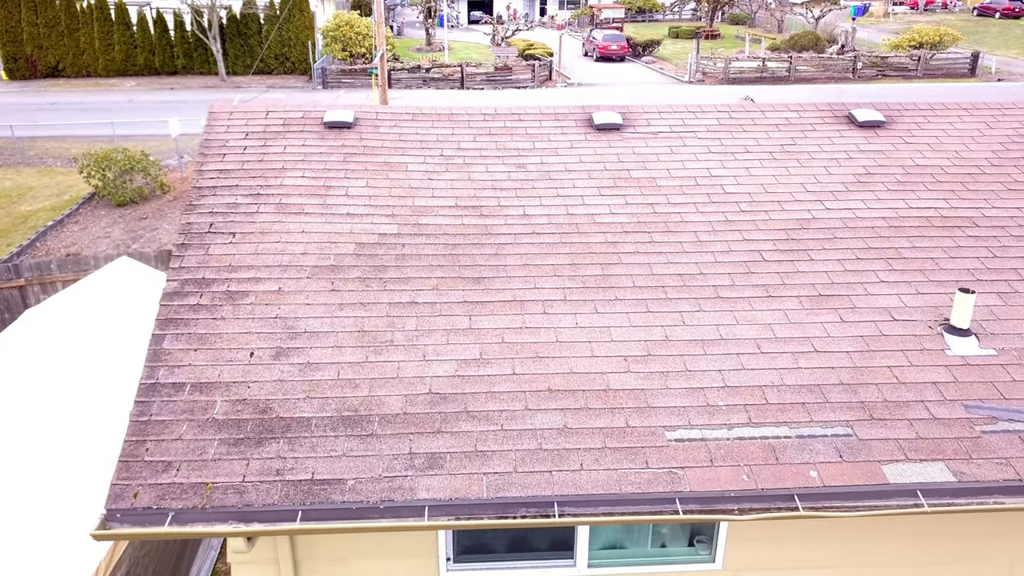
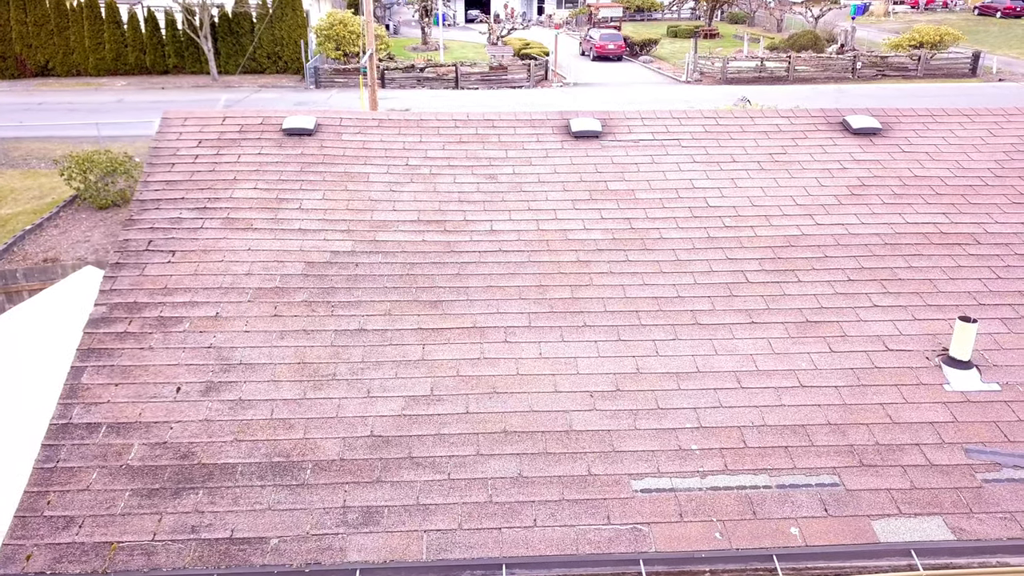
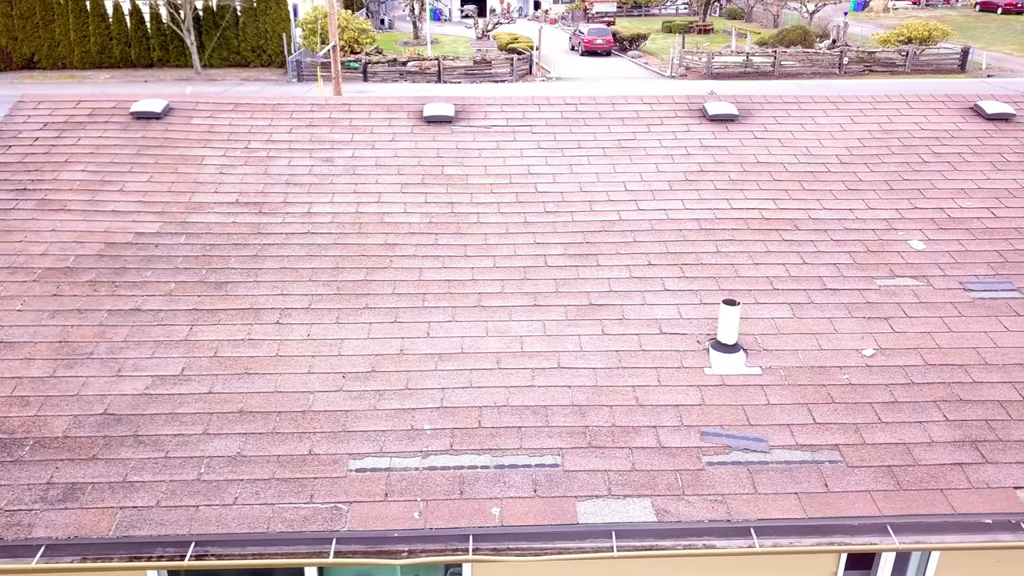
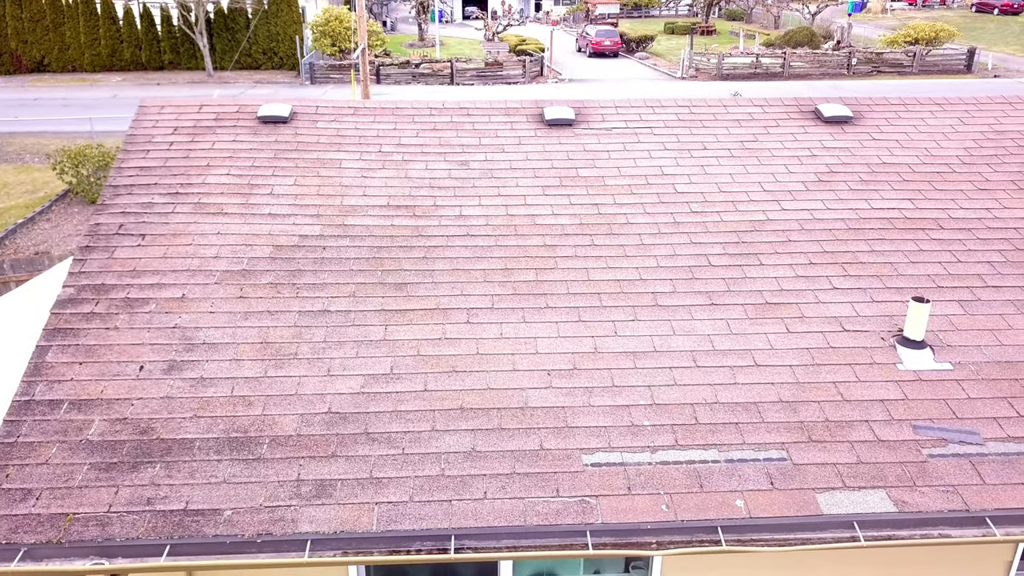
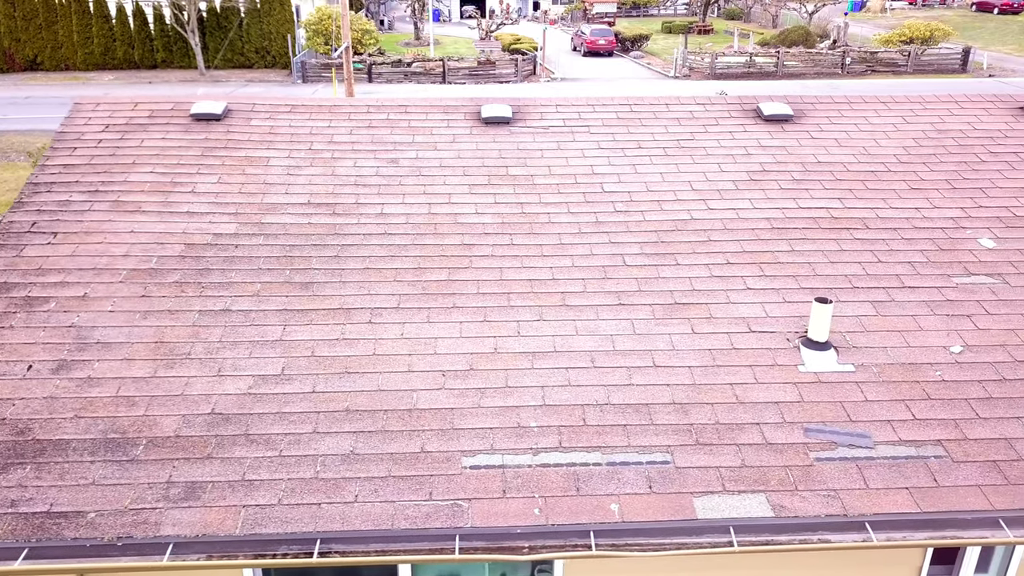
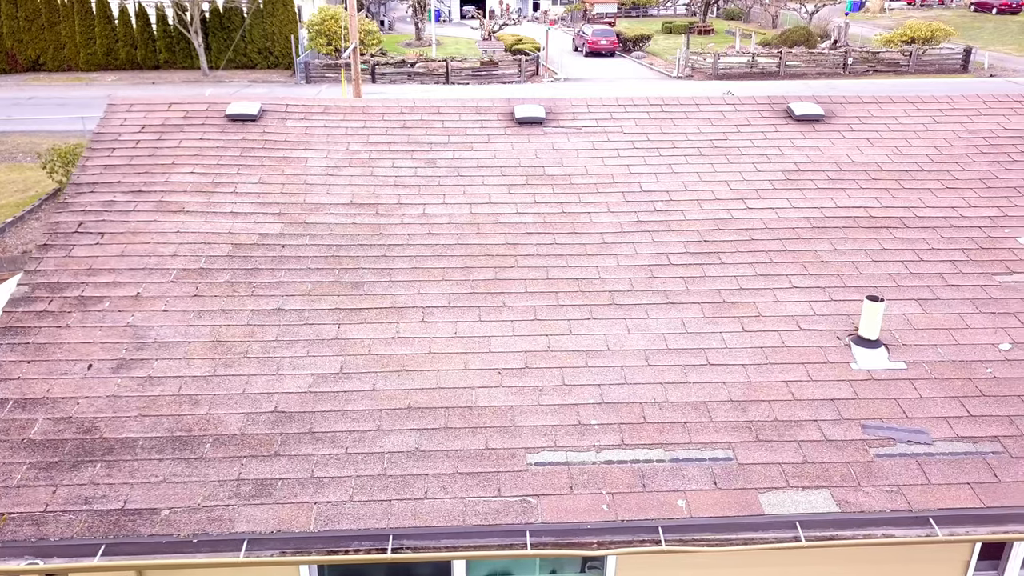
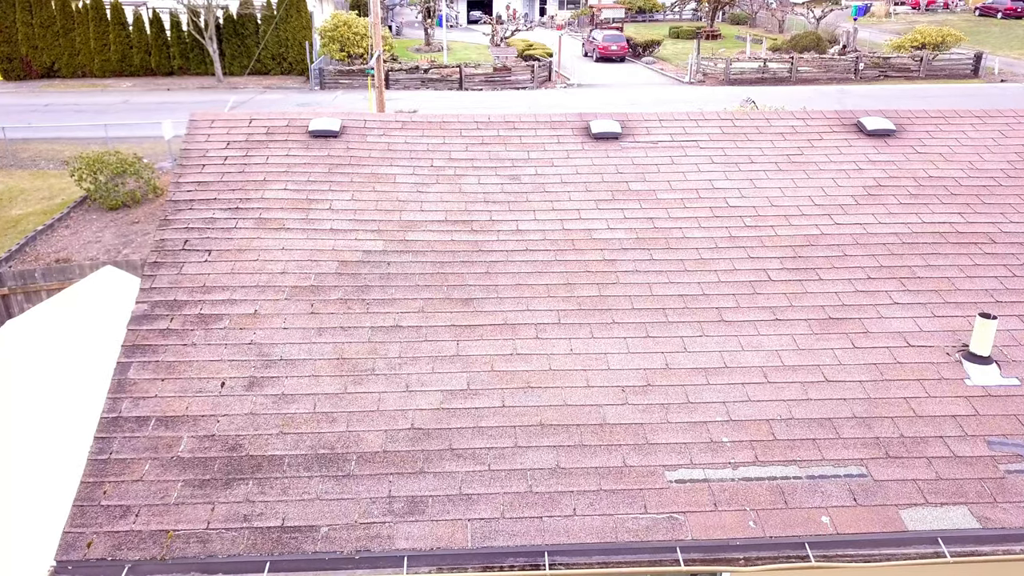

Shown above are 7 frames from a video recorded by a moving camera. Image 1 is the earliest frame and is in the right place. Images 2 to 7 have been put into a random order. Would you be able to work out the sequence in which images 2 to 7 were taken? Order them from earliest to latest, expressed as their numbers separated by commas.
7, 2, 4, 6, 5, 3
